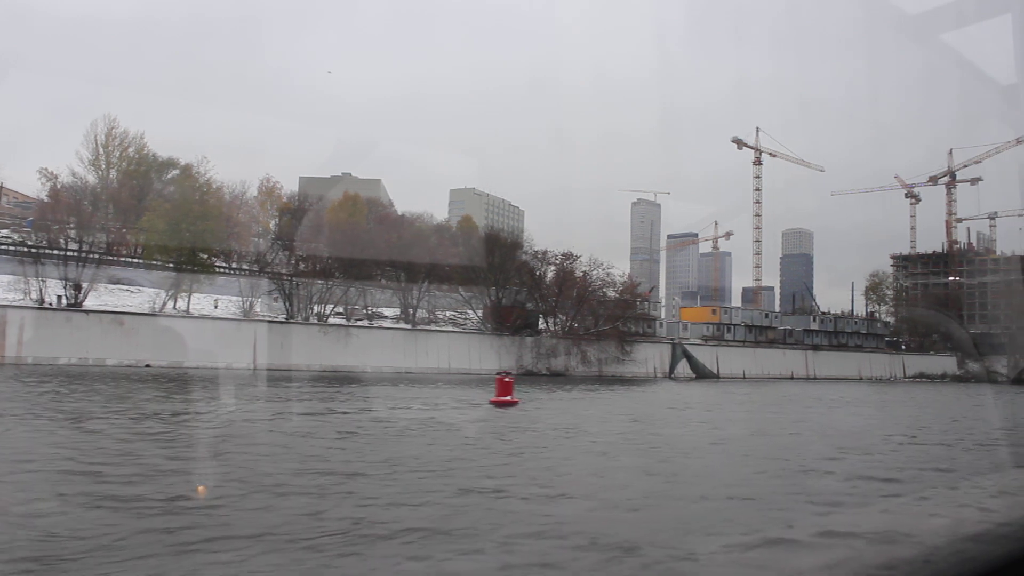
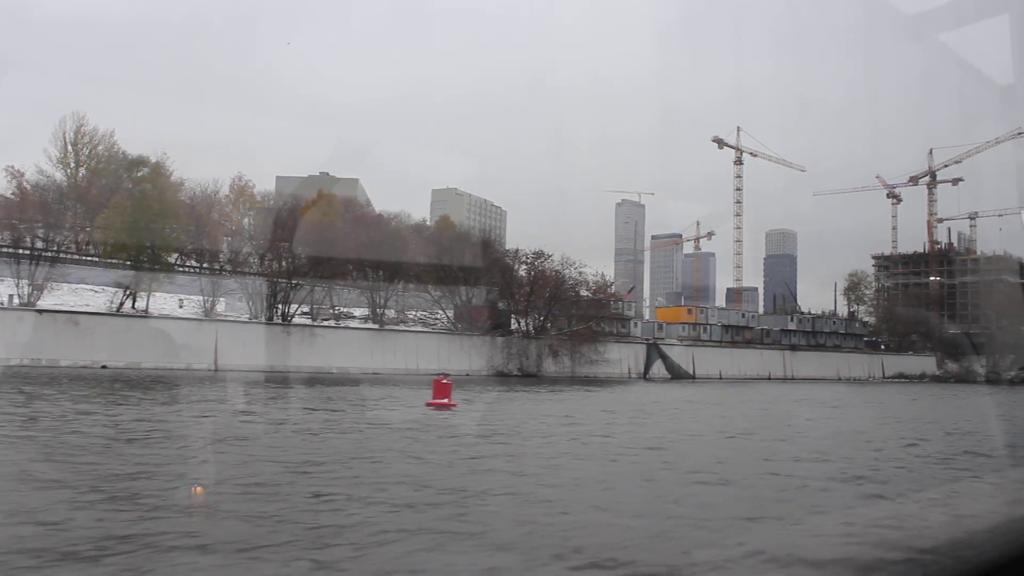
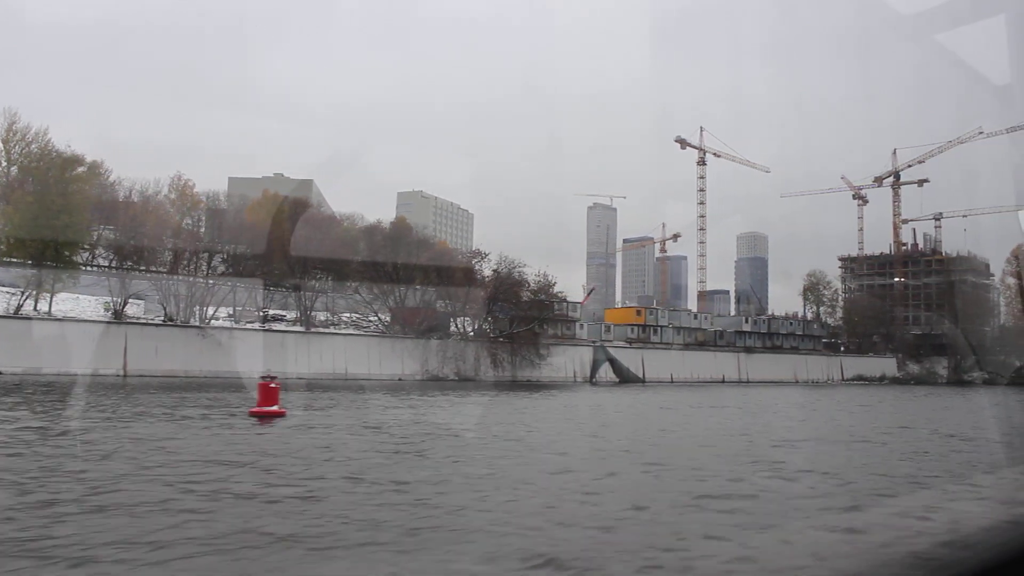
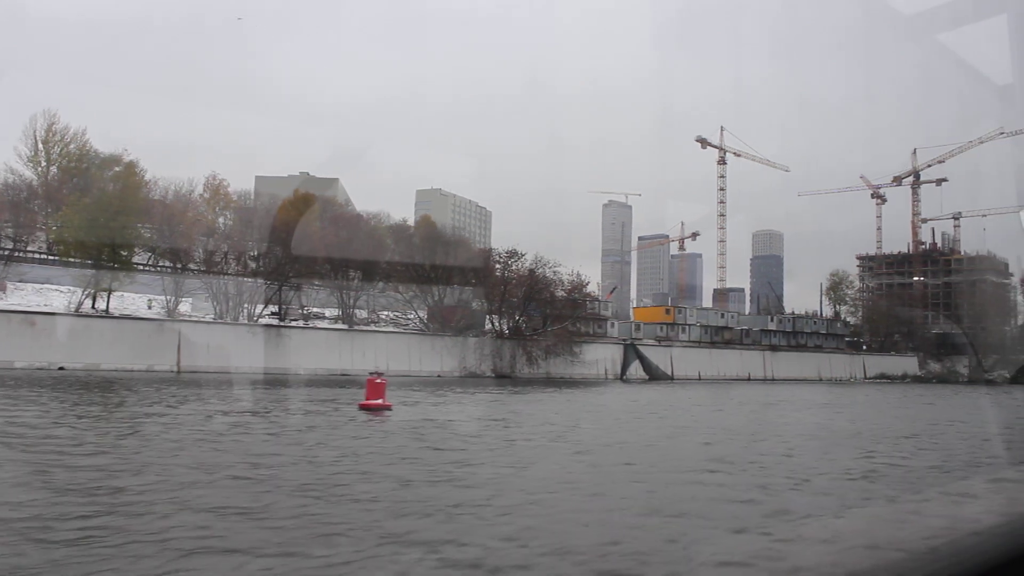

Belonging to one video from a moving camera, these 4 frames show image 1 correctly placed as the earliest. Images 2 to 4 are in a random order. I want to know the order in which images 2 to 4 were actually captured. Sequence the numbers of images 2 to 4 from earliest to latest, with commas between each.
2, 4, 3
